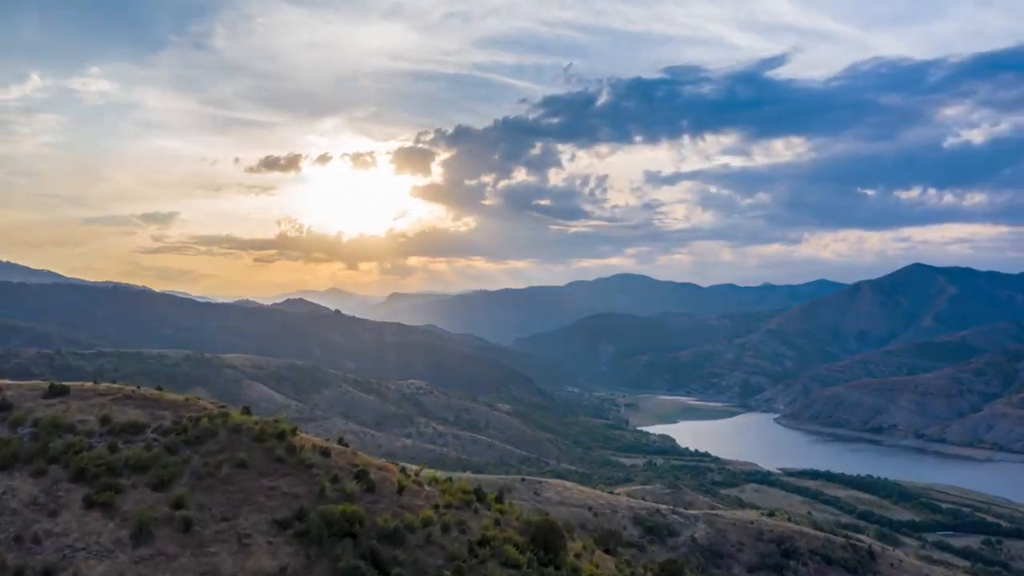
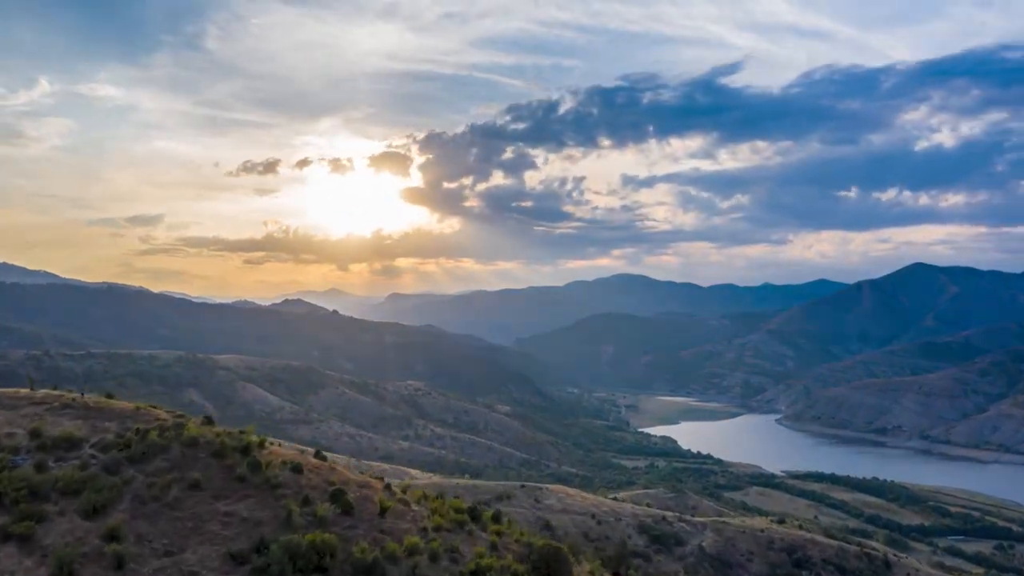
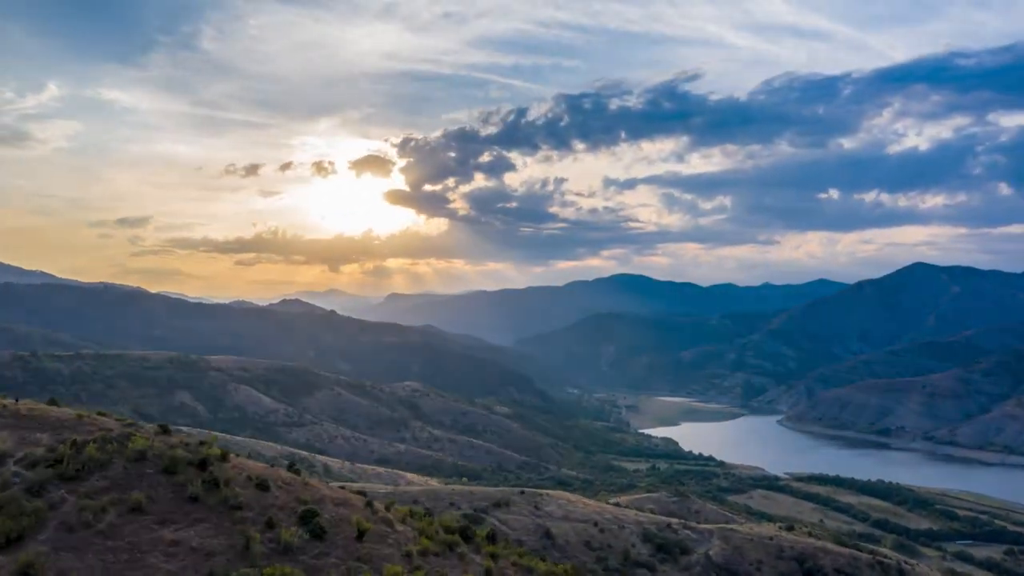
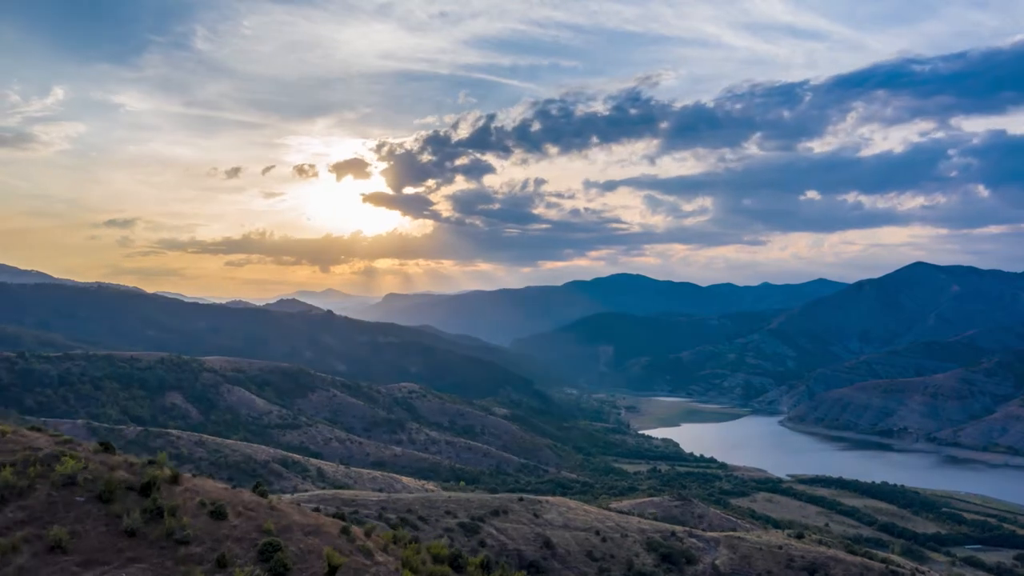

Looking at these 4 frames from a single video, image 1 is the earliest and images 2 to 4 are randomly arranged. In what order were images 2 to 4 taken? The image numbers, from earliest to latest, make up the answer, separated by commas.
2, 3, 4
